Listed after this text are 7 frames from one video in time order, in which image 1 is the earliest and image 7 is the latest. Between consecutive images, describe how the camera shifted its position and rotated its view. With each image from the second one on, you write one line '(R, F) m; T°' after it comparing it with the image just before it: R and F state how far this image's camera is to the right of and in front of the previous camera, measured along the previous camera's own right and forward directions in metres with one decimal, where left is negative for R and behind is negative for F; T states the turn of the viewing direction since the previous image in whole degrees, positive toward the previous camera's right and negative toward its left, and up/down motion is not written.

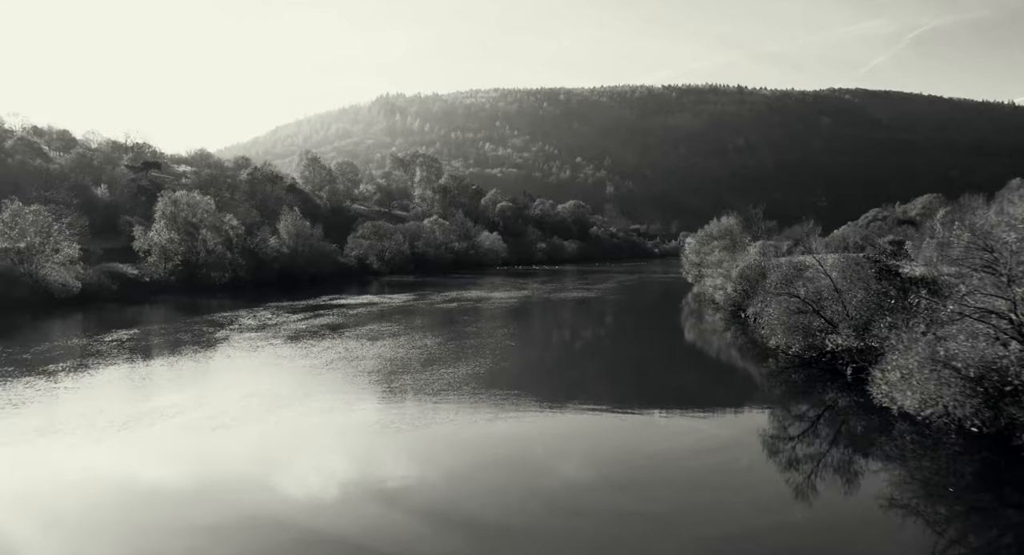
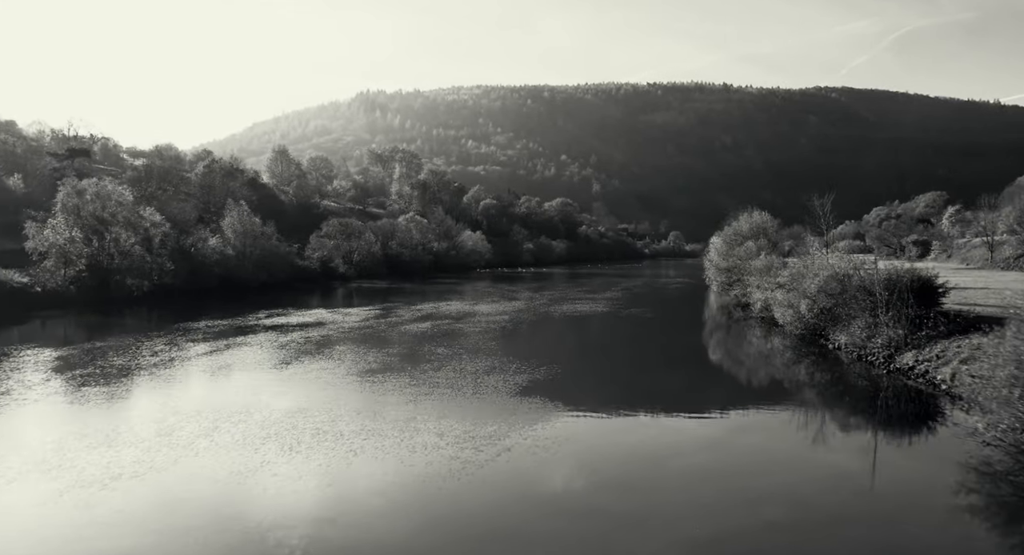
(-0.4, +13.8) m; +1°
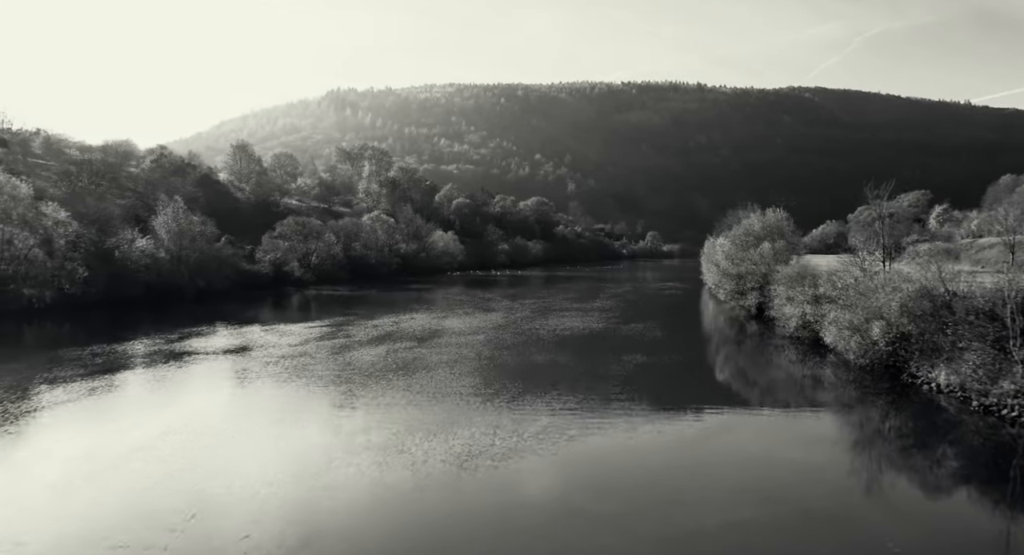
(-0.2, +9.1) m; +2°
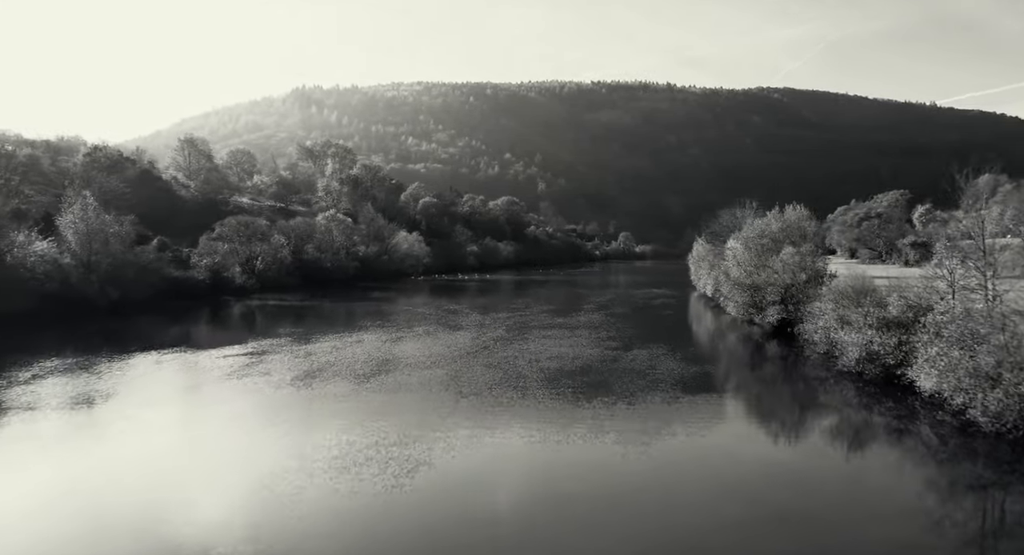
(-0.1, +9.3) m; +2°
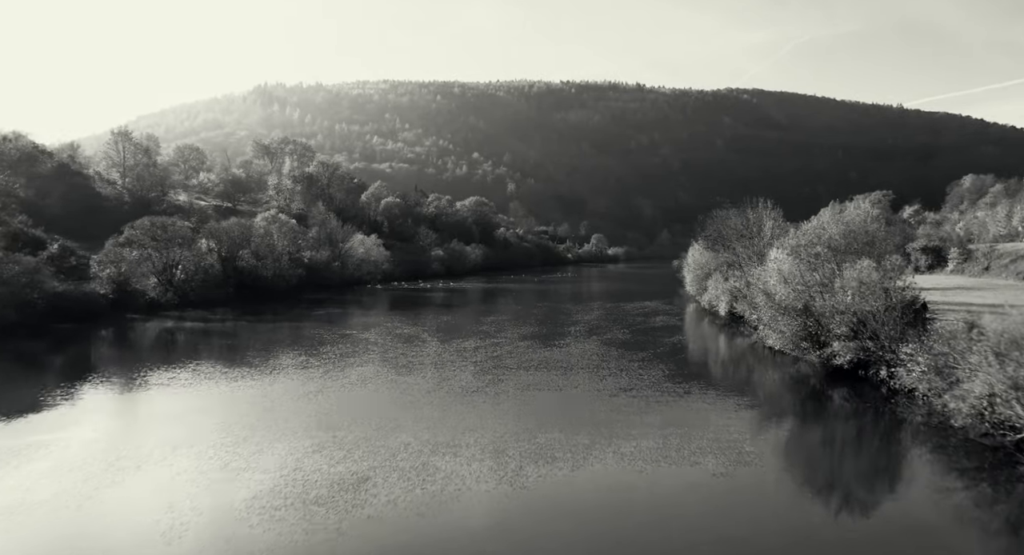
(-0.1, +12.1) m; +2°
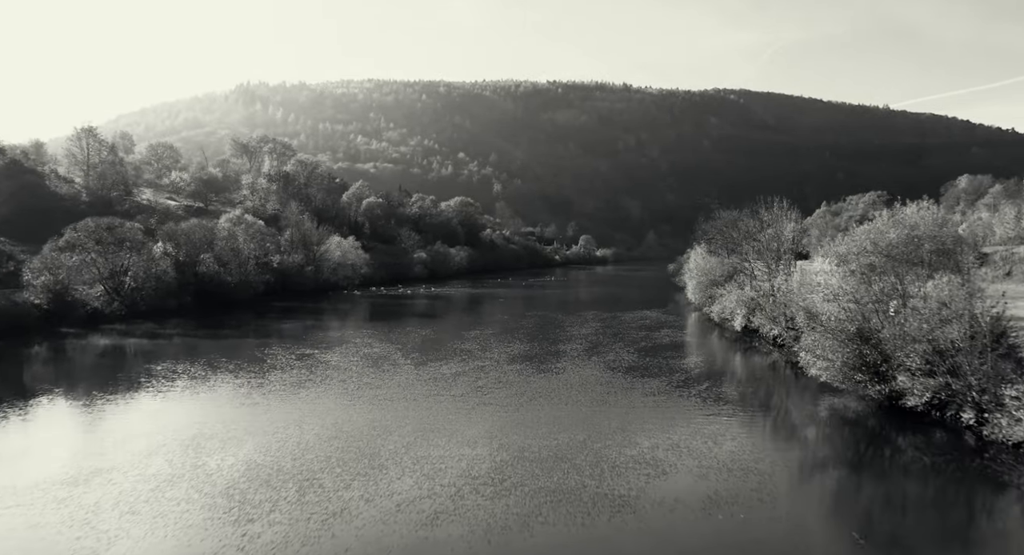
(0.0, +6.5) m; +1°
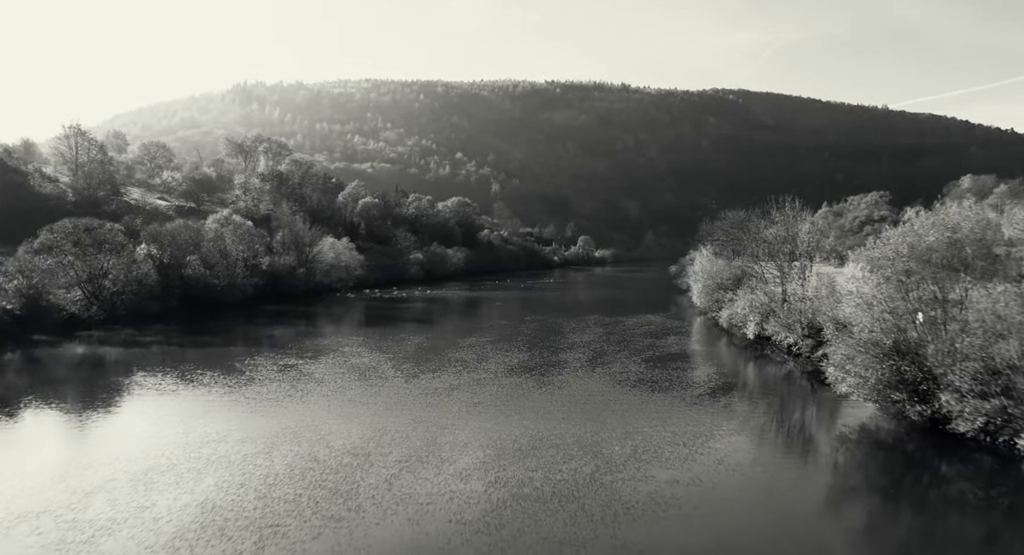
(0.0, +2.8) m; 0°
